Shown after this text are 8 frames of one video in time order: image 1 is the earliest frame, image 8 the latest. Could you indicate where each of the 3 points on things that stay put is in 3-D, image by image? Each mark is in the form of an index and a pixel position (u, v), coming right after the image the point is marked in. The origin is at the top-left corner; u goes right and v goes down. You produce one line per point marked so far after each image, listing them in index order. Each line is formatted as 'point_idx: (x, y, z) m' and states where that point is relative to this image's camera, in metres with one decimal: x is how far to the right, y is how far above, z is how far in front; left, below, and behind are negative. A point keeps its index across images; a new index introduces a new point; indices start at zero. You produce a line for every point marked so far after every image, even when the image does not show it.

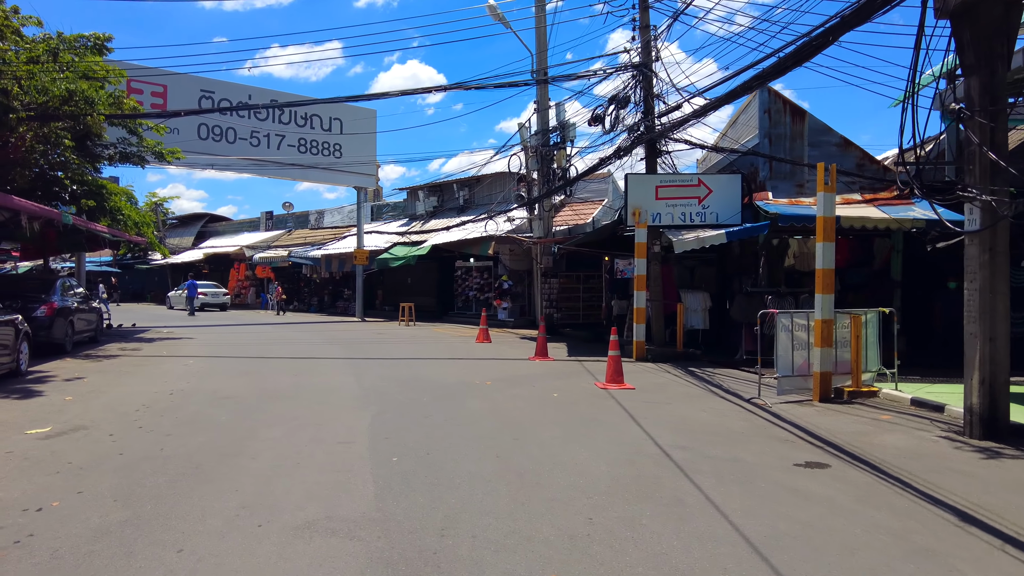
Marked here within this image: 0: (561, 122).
0: (+1.4, +4.8, +19.1) m
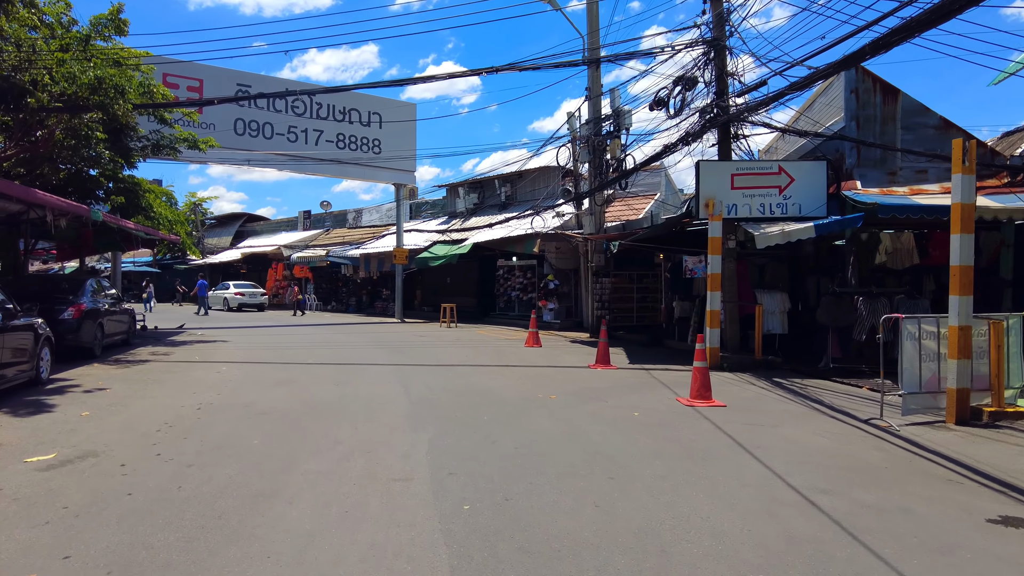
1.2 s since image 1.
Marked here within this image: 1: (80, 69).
0: (+2.8, +4.8, +17.7) m
1: (-8.3, +4.2, +12.7) m
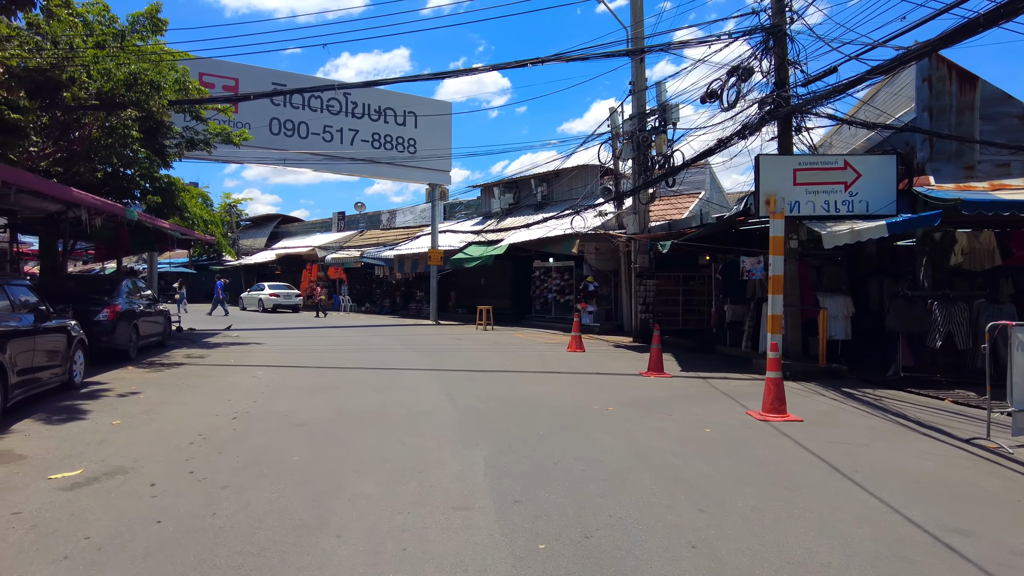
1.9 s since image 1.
0: (+3.8, +4.7, +17.0) m
1: (-7.5, +4.2, +12.5) m
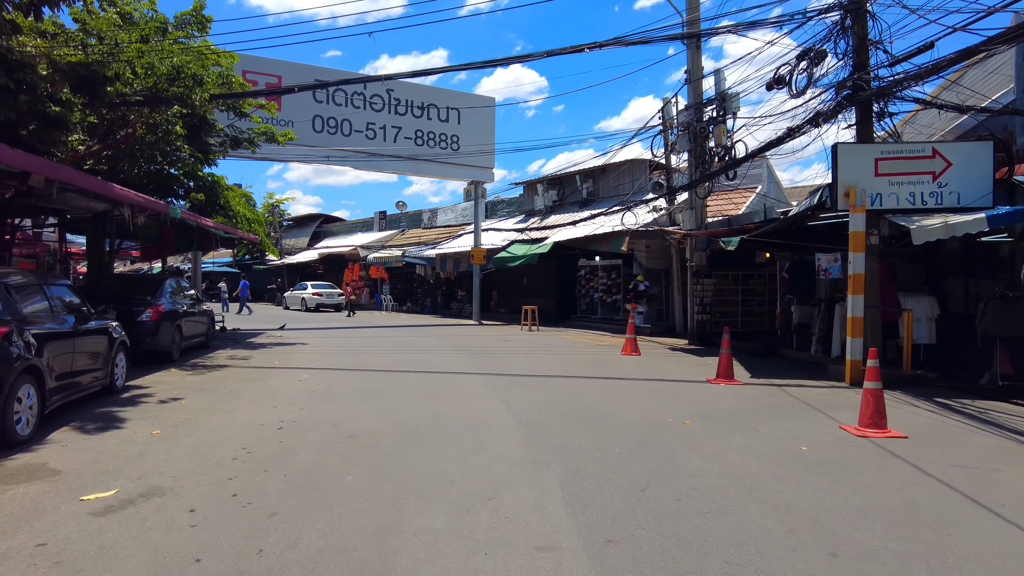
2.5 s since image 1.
0: (+5.1, +4.7, +16.1) m
1: (-6.5, +4.2, +12.2) m
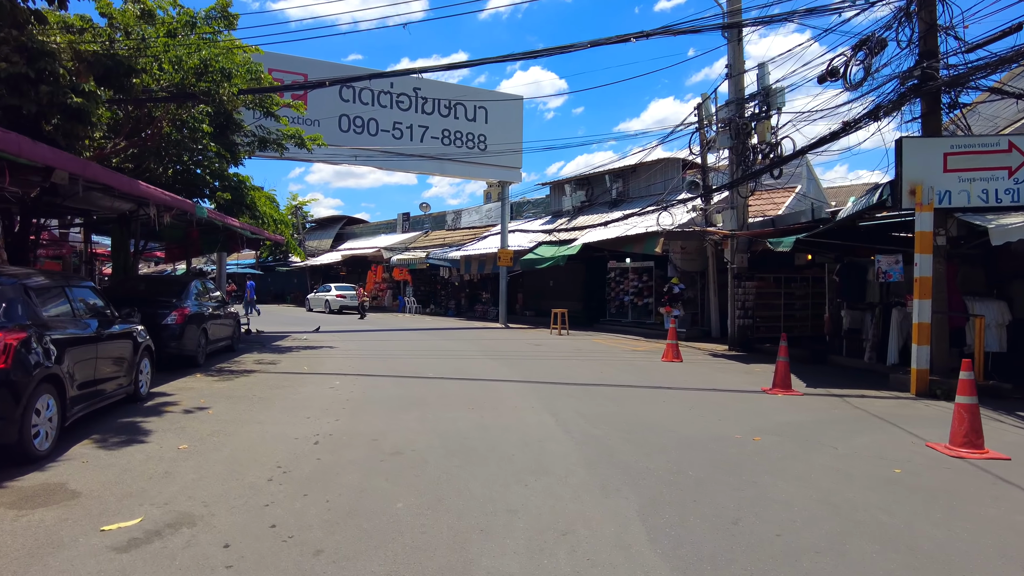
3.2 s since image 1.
0: (+5.8, +4.7, +15.4) m
1: (-5.8, +4.2, +11.8) m
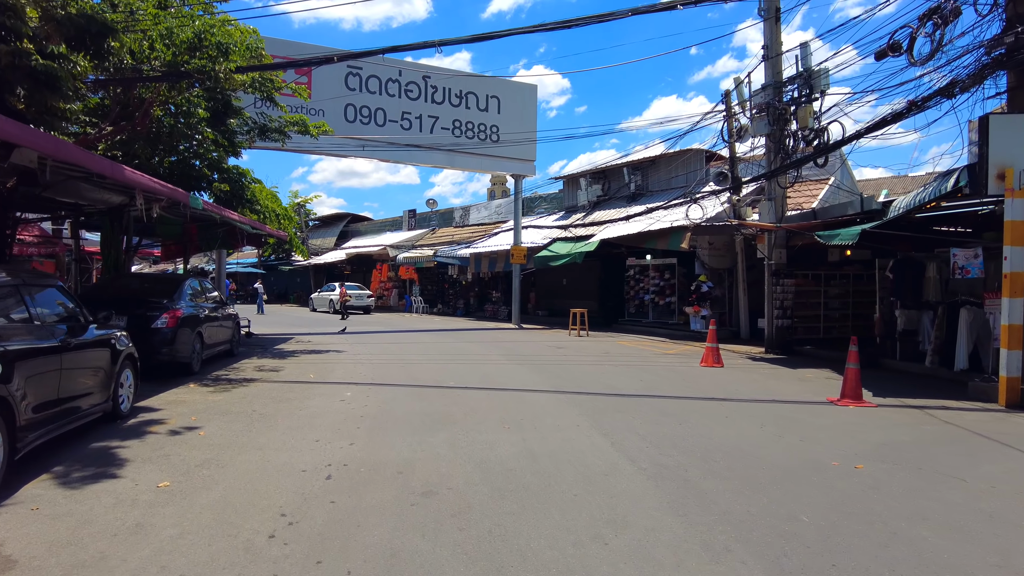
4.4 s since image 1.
0: (+6.3, +4.7, +14.2) m
1: (-5.4, +4.2, +10.7) m
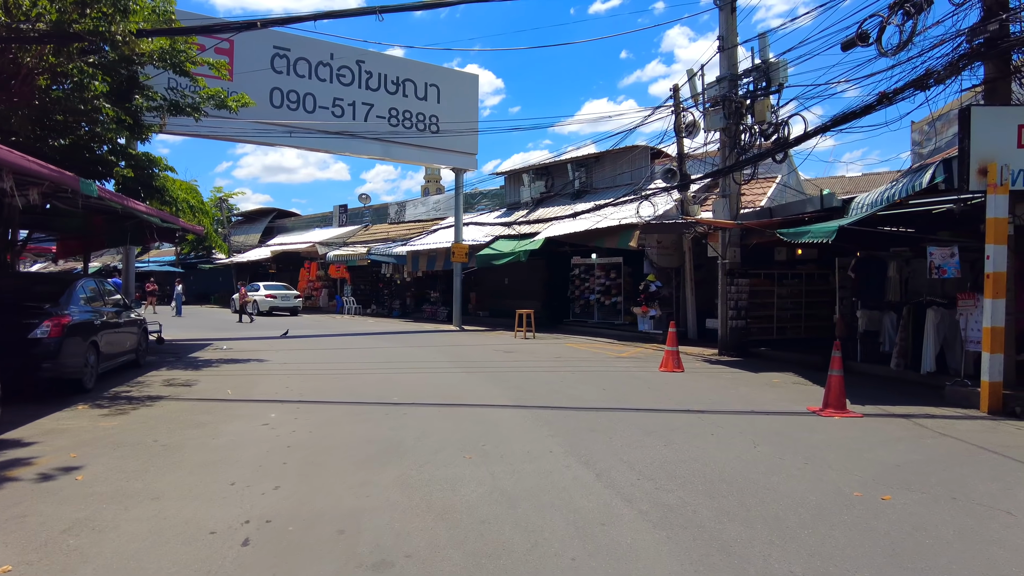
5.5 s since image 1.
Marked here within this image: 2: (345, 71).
0: (+5.2, +4.7, +13.7) m
1: (-6.1, +4.2, +9.0) m
2: (-4.9, +6.4, +19.4) m
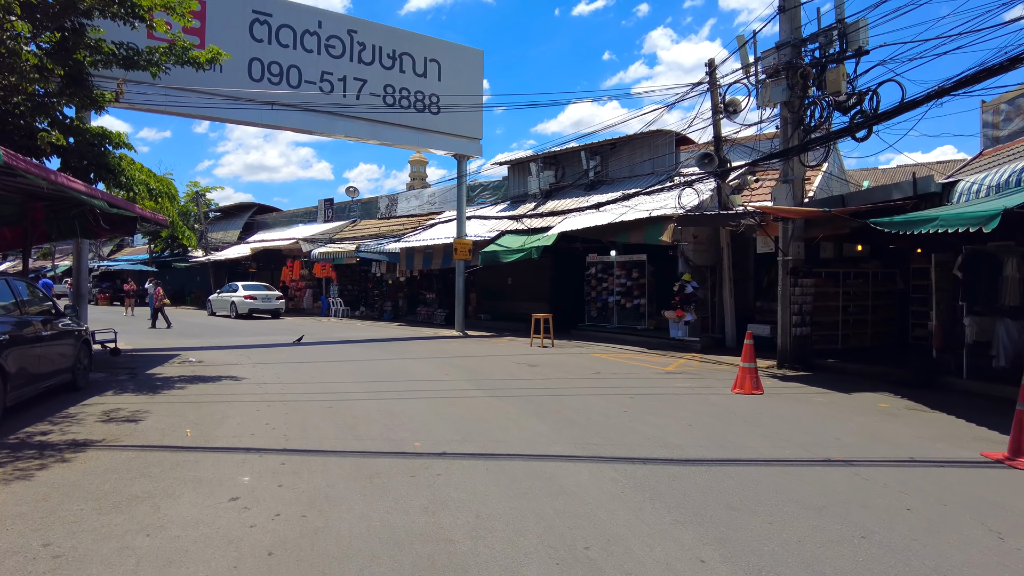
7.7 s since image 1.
0: (+5.7, +4.7, +11.5) m
1: (-5.4, +4.2, +6.6) m
2: (-4.5, +6.4, +17.0) m
